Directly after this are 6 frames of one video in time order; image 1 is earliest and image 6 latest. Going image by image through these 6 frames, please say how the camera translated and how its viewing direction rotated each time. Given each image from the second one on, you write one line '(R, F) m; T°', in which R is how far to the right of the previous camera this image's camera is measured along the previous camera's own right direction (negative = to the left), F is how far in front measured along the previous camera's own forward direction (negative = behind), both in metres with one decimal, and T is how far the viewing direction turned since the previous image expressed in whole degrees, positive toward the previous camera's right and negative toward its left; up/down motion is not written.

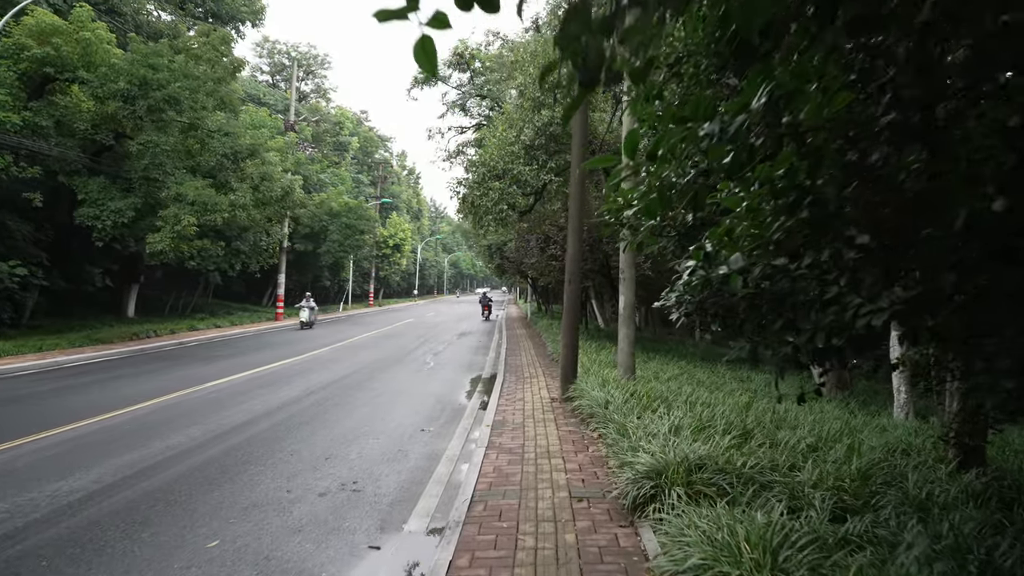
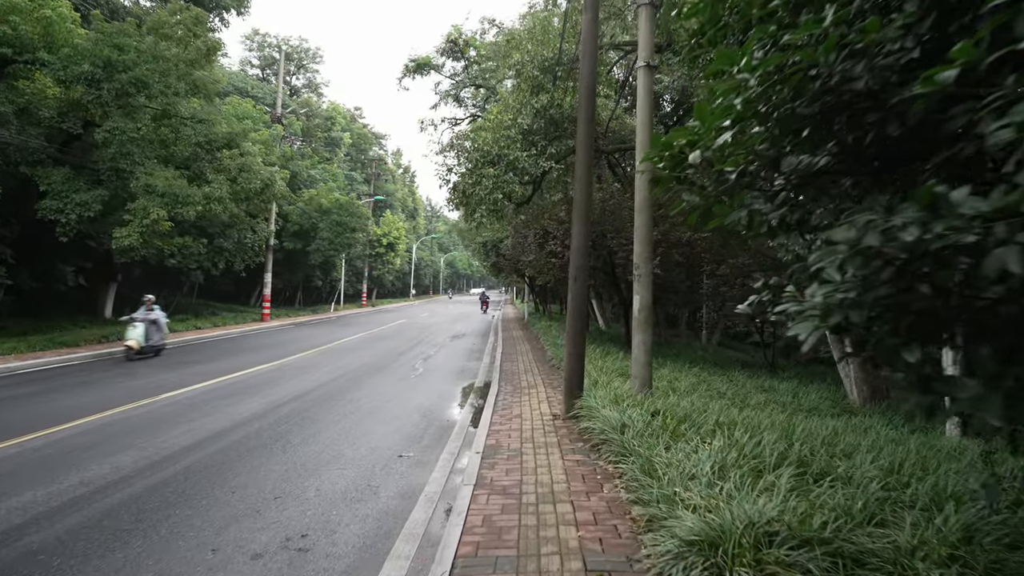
(0.0, +1.1) m; 0°
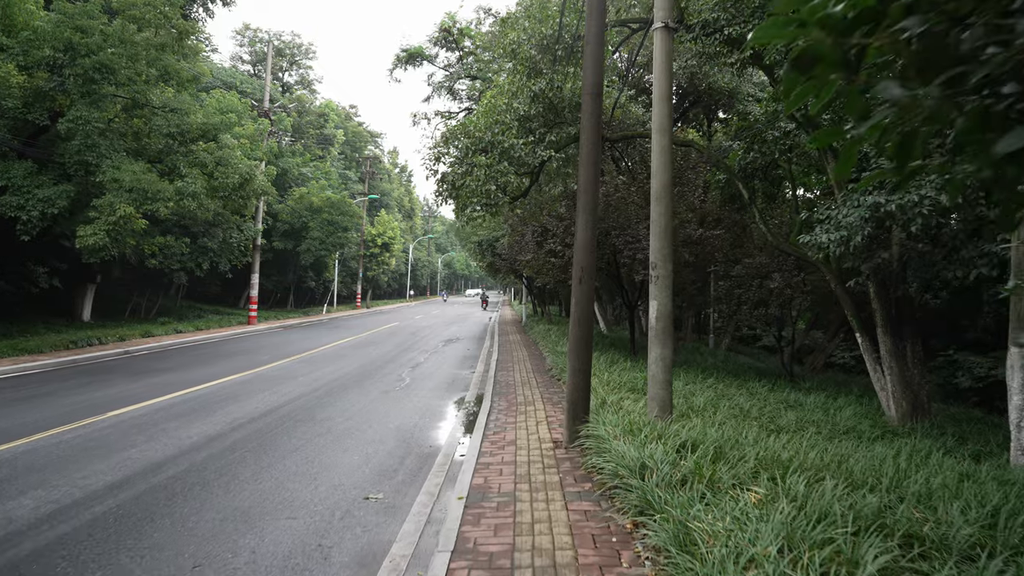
(0.0, +1.1) m; 0°
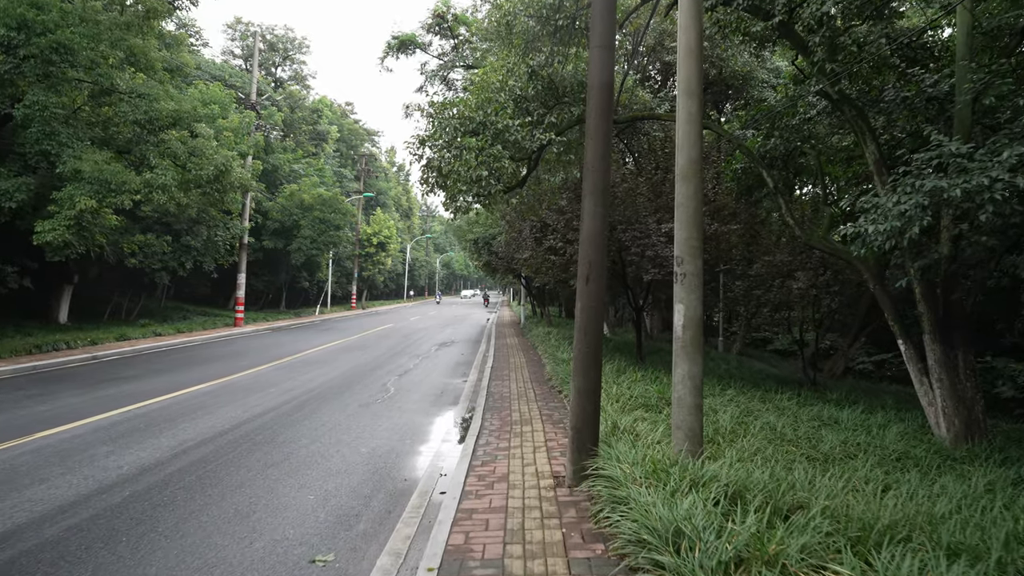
(+0.1, +1.1) m; 0°
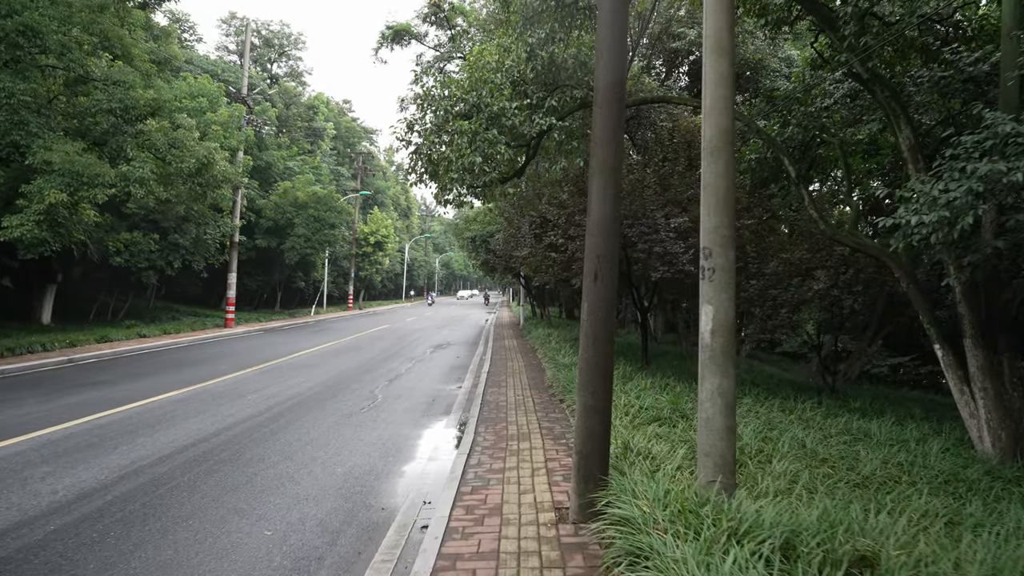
(0.0, +0.7) m; 0°
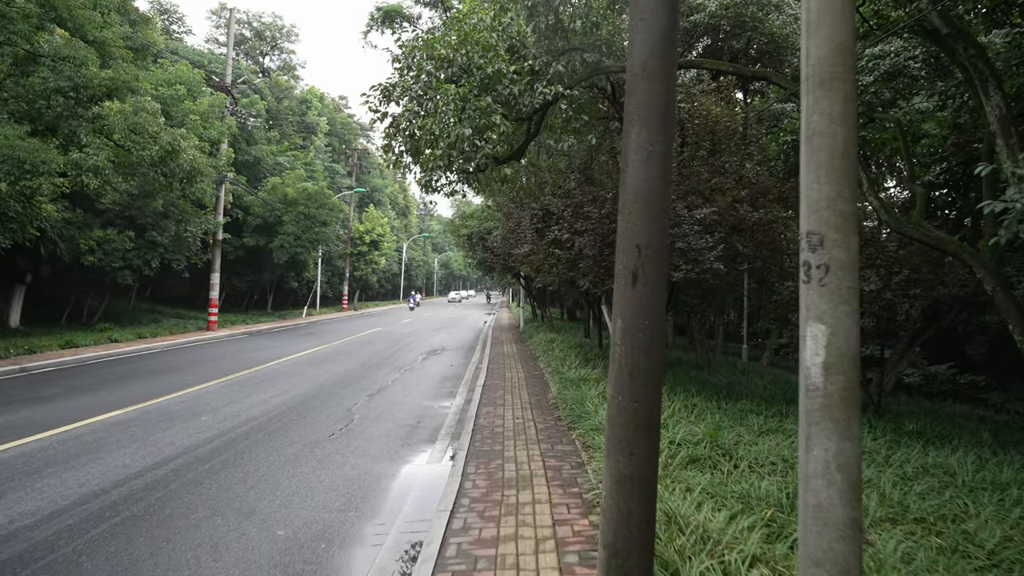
(0.0, +1.3) m; 0°
